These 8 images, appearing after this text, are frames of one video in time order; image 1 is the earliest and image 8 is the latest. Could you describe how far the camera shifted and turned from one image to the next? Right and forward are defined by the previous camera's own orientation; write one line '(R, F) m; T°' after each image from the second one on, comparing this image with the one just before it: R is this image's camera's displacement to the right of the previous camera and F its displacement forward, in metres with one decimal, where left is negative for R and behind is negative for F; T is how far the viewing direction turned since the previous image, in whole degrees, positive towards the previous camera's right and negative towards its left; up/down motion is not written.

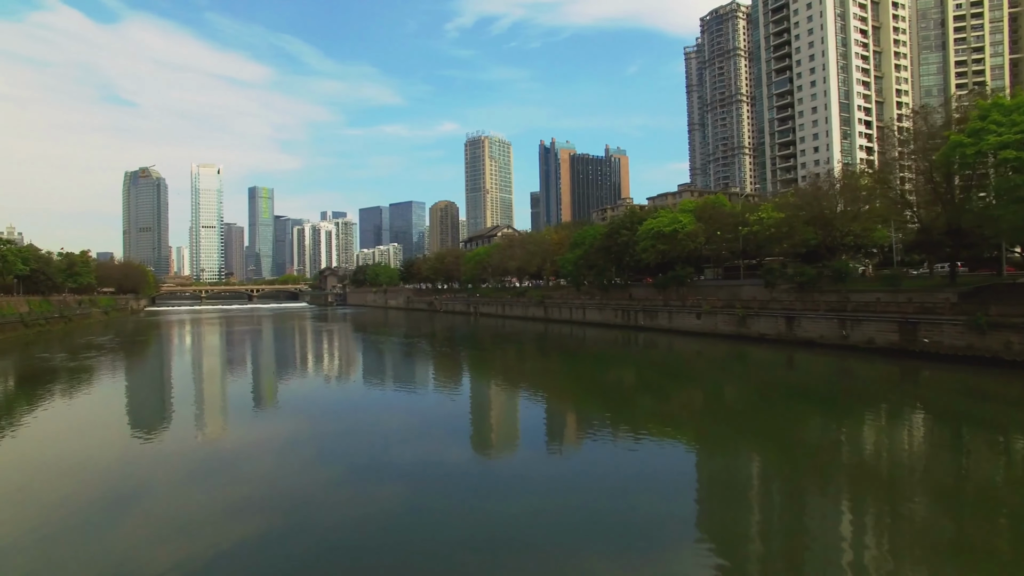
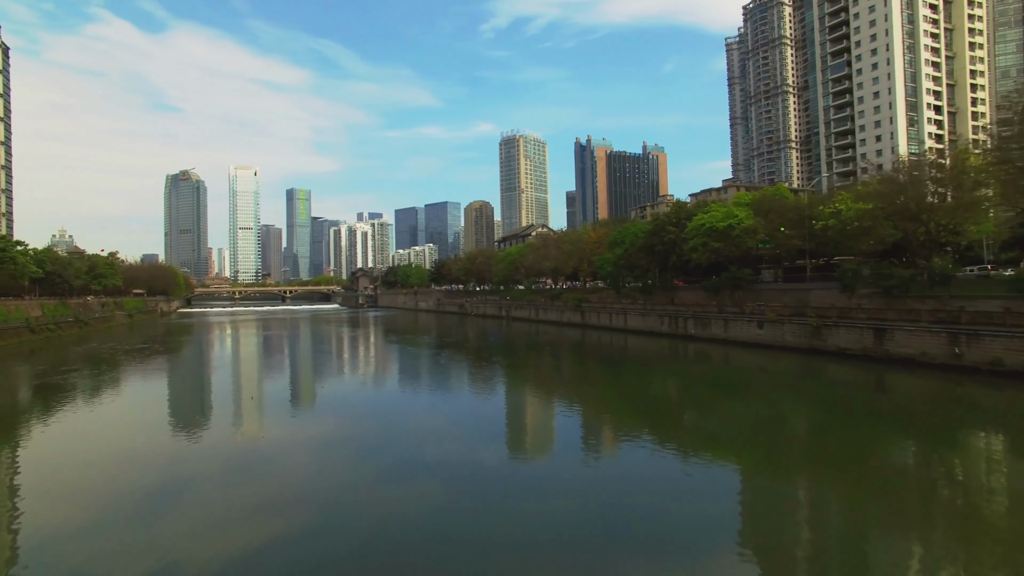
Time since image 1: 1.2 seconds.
(+0.1, +2.7) m; -3°
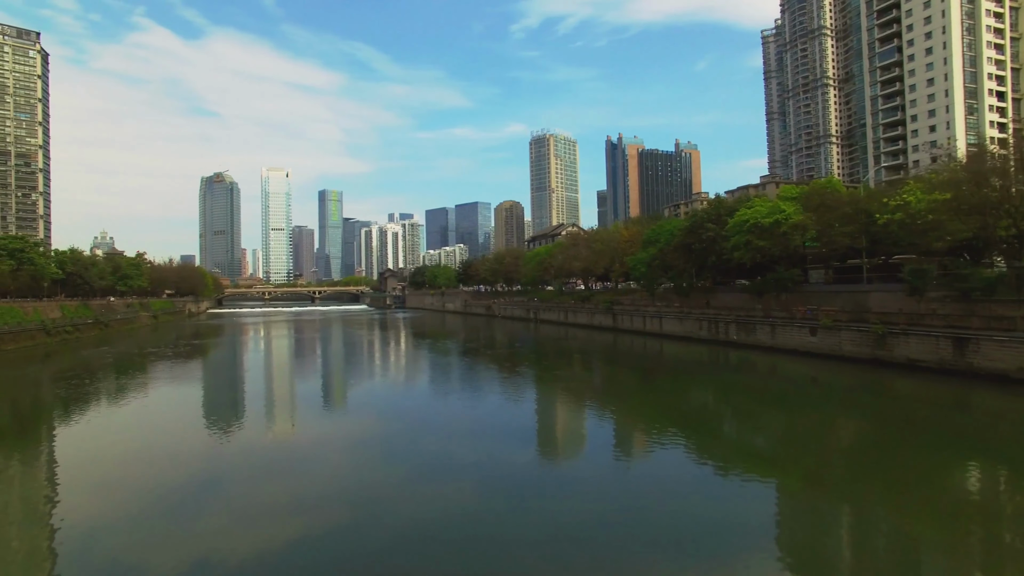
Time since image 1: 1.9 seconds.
(+0.2, +1.6) m; -3°
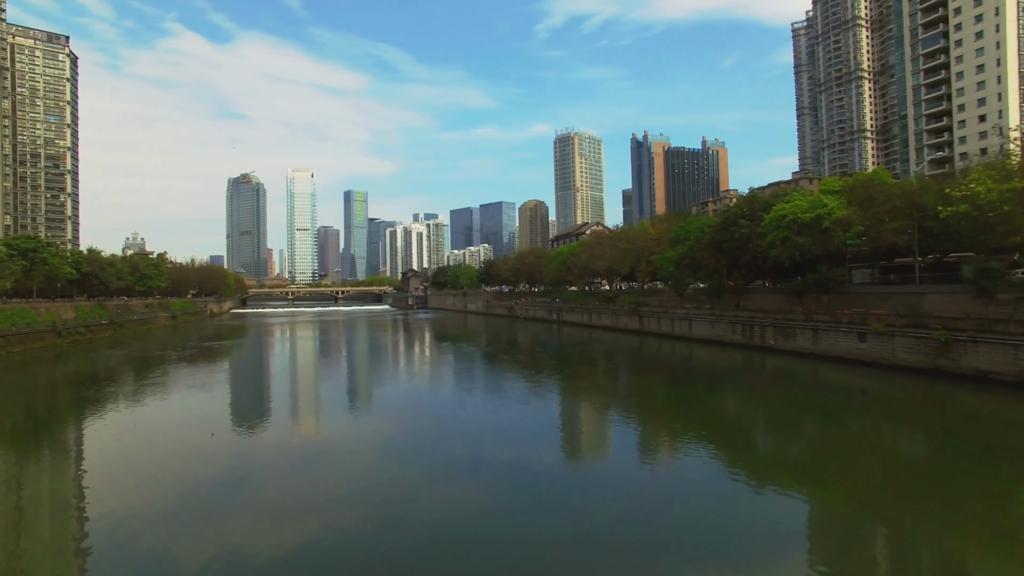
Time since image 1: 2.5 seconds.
(+0.2, +1.3) m; -2°
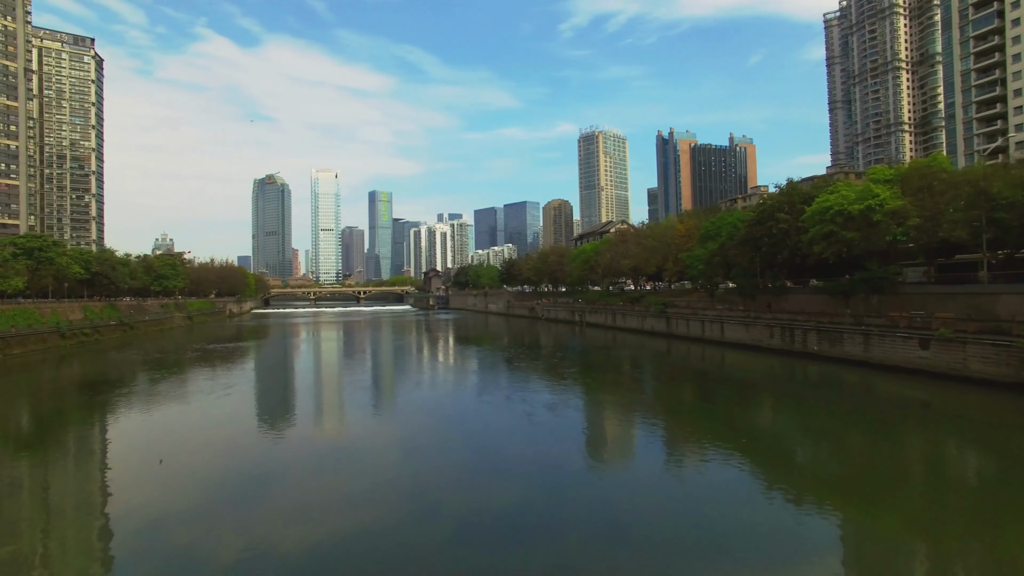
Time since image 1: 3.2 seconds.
(+0.2, +1.6) m; -2°
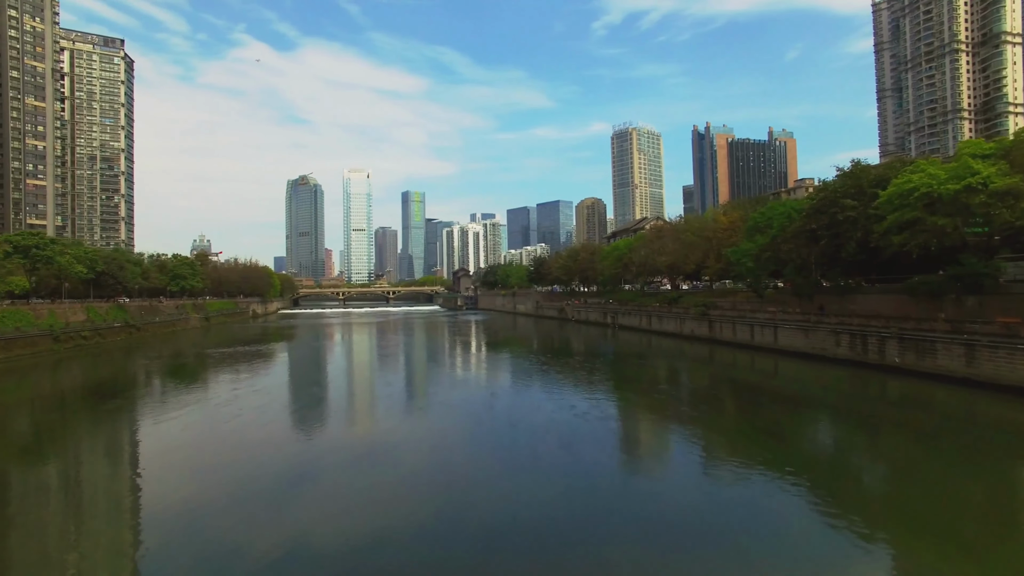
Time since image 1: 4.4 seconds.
(+0.4, +2.7) m; -3°
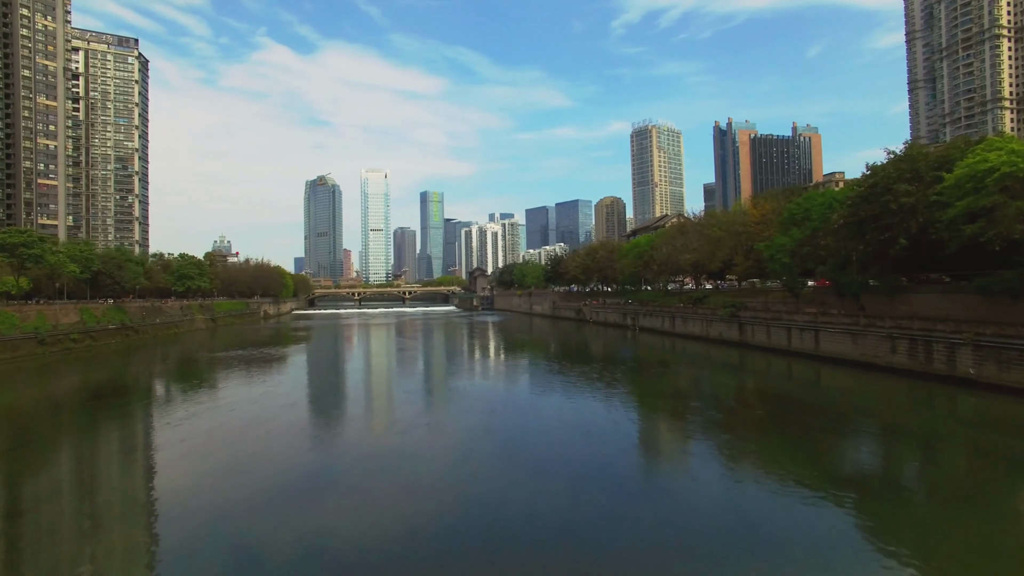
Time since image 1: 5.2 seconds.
(+0.3, +2.0) m; -2°
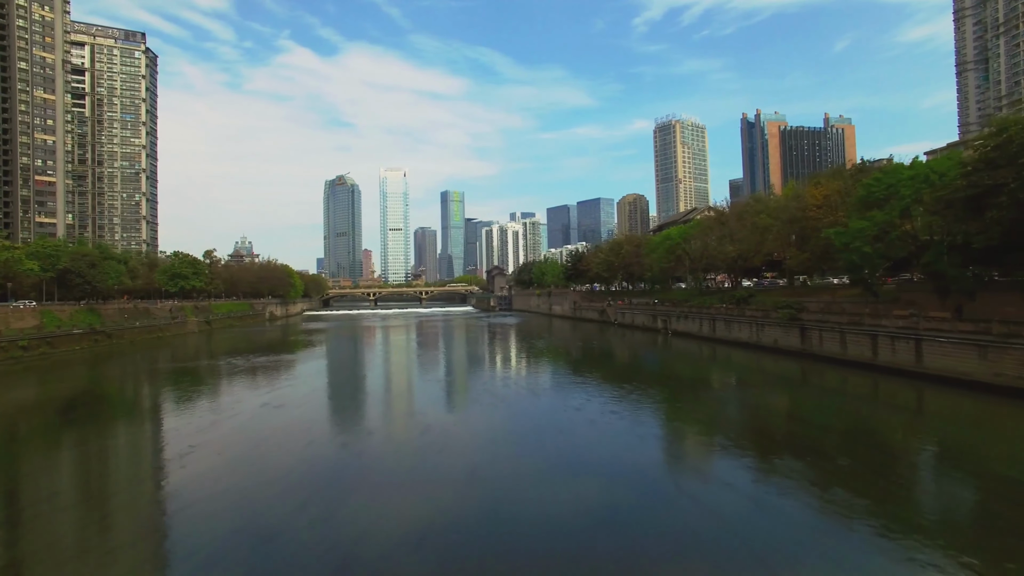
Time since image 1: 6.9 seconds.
(+0.3, +4.1) m; -2°
